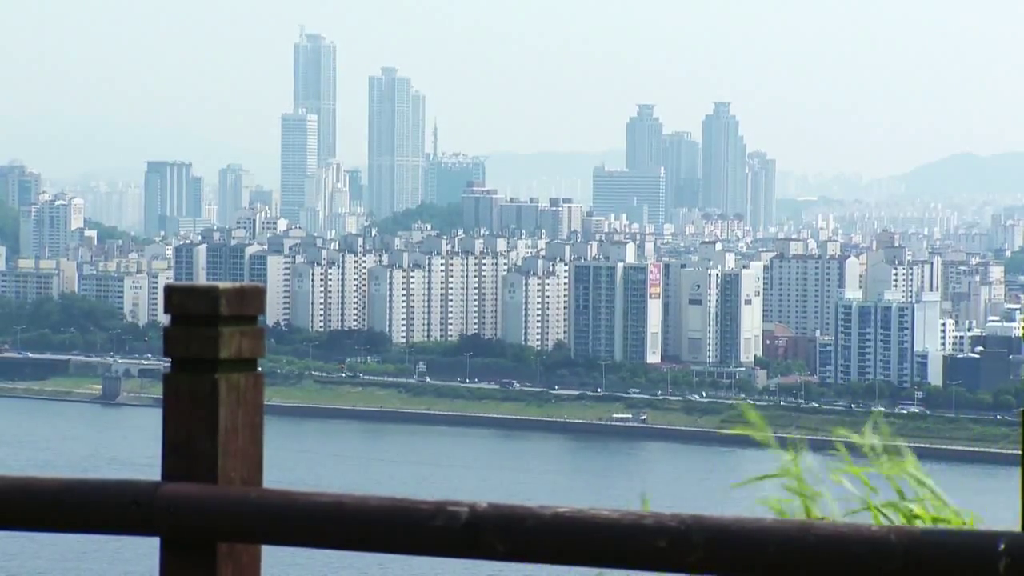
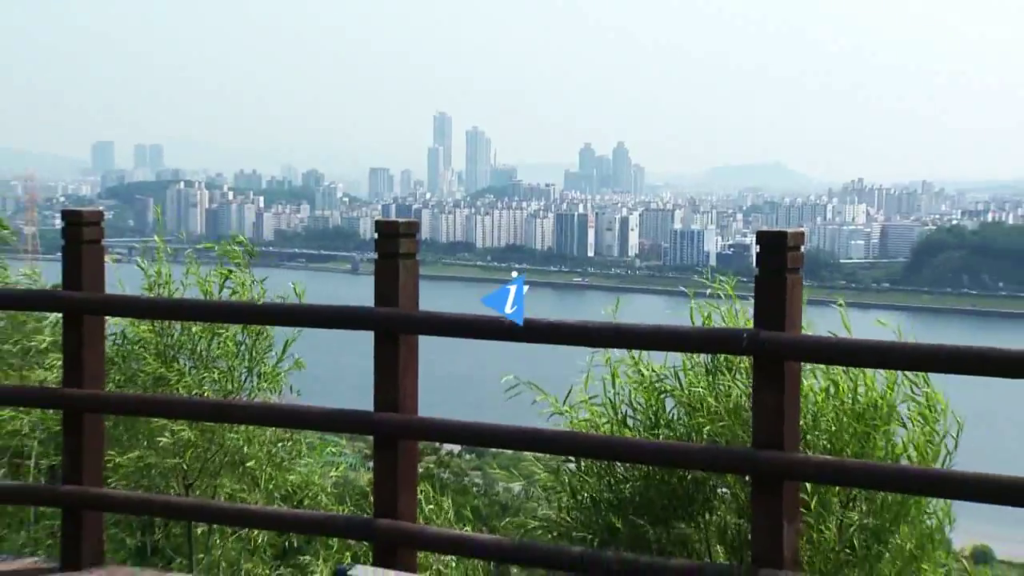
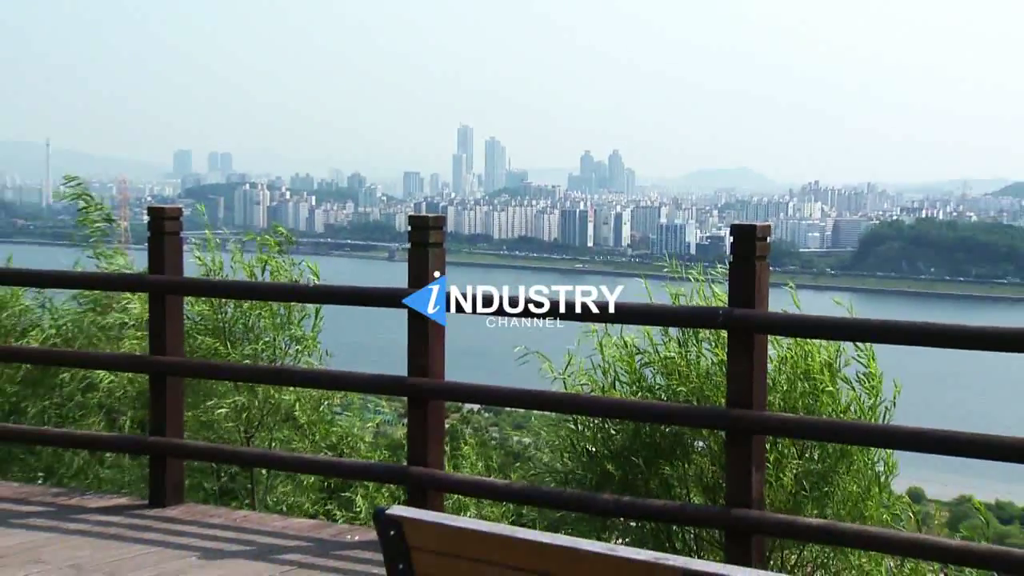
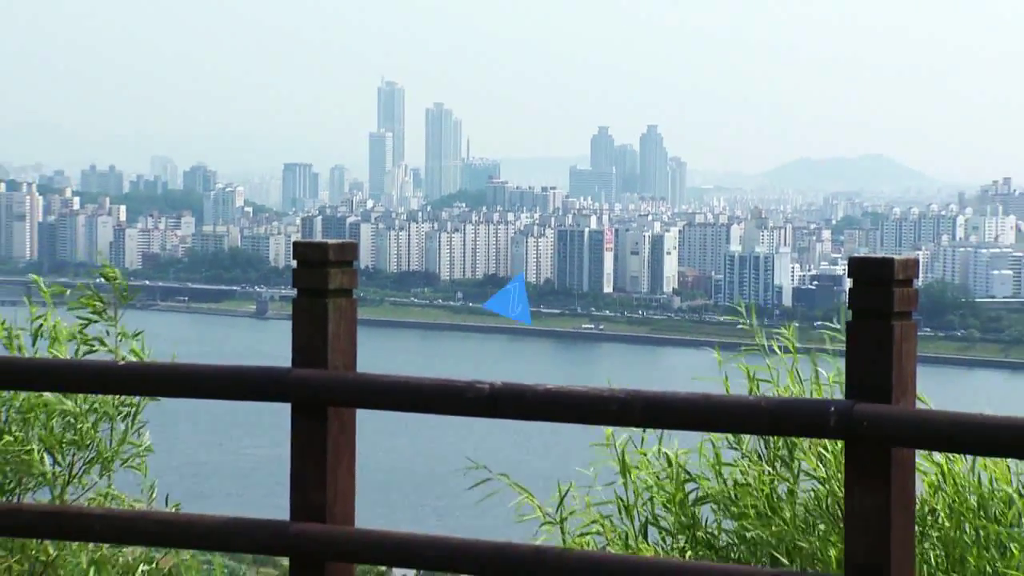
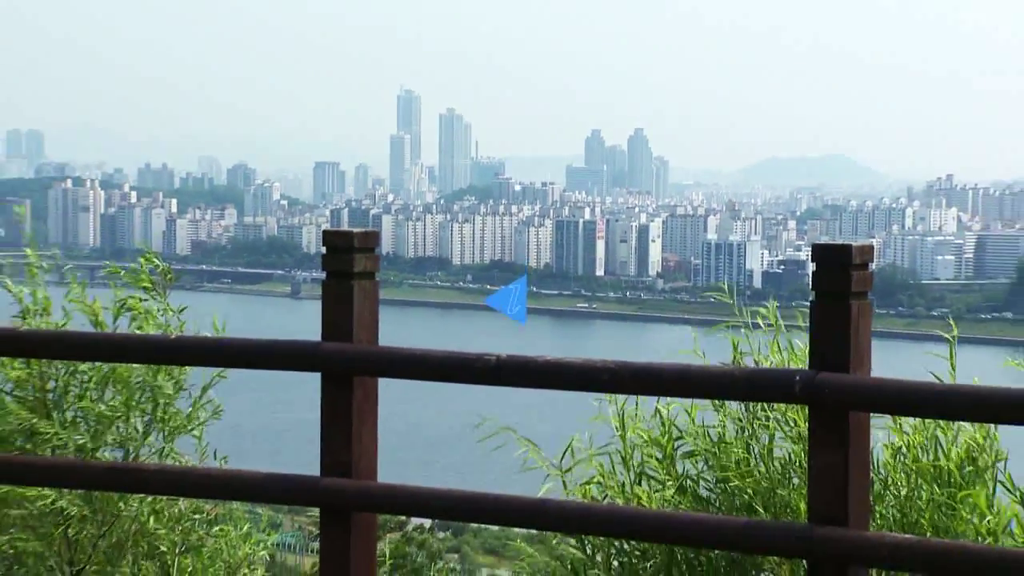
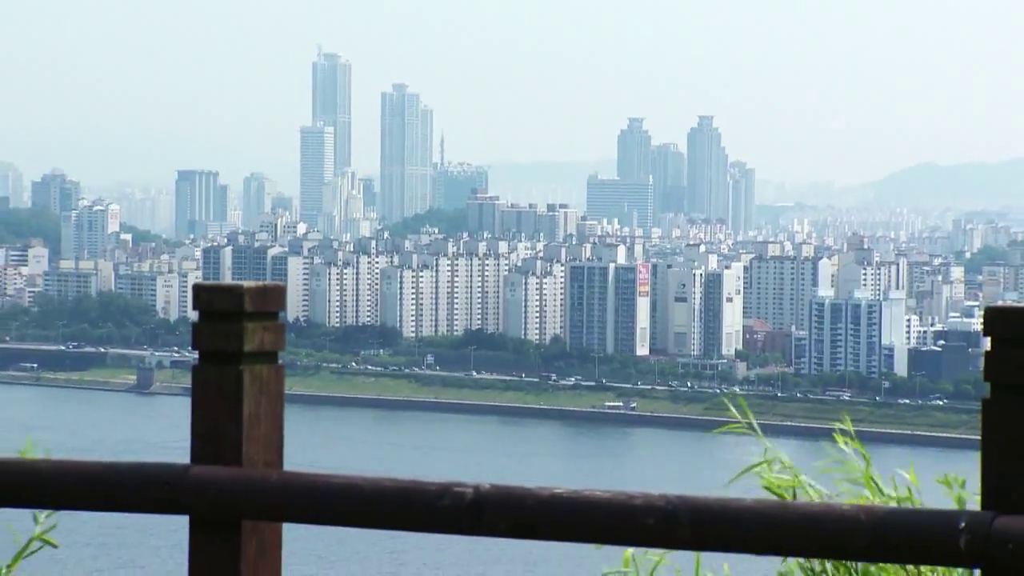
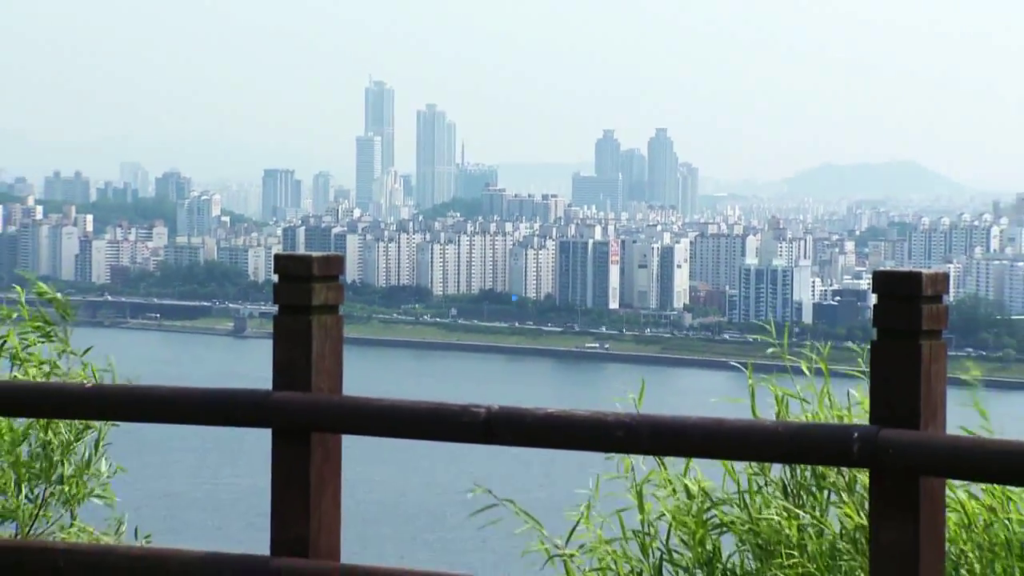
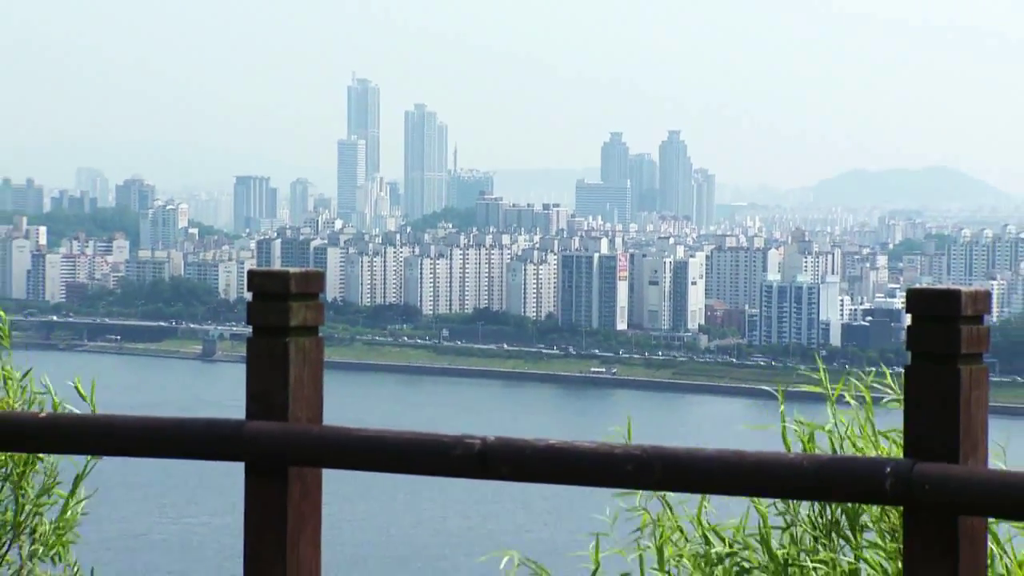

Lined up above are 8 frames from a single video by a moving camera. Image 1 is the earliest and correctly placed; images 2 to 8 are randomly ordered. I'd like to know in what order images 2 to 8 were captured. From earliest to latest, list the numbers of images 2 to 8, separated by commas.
6, 8, 7, 4, 5, 2, 3
